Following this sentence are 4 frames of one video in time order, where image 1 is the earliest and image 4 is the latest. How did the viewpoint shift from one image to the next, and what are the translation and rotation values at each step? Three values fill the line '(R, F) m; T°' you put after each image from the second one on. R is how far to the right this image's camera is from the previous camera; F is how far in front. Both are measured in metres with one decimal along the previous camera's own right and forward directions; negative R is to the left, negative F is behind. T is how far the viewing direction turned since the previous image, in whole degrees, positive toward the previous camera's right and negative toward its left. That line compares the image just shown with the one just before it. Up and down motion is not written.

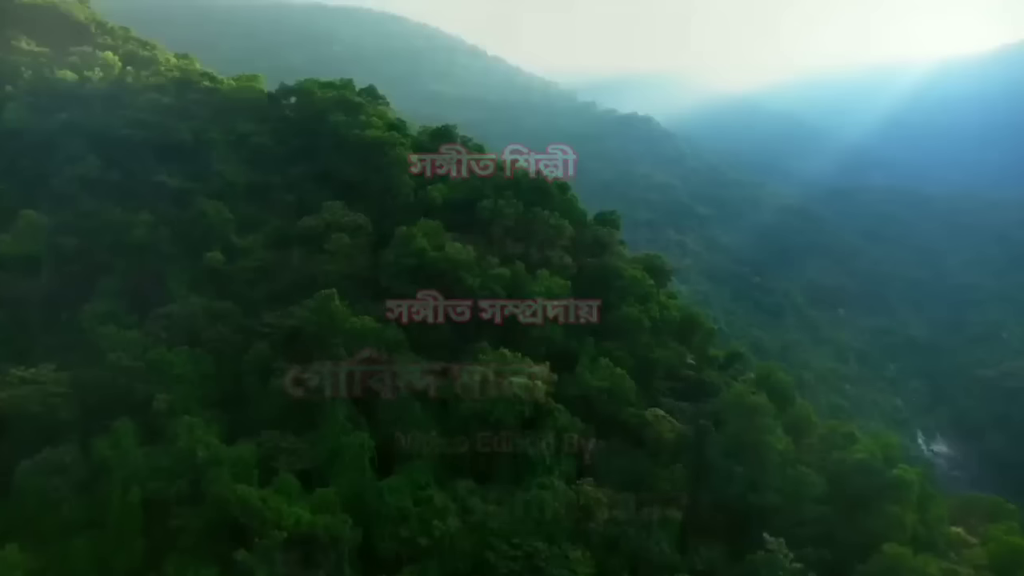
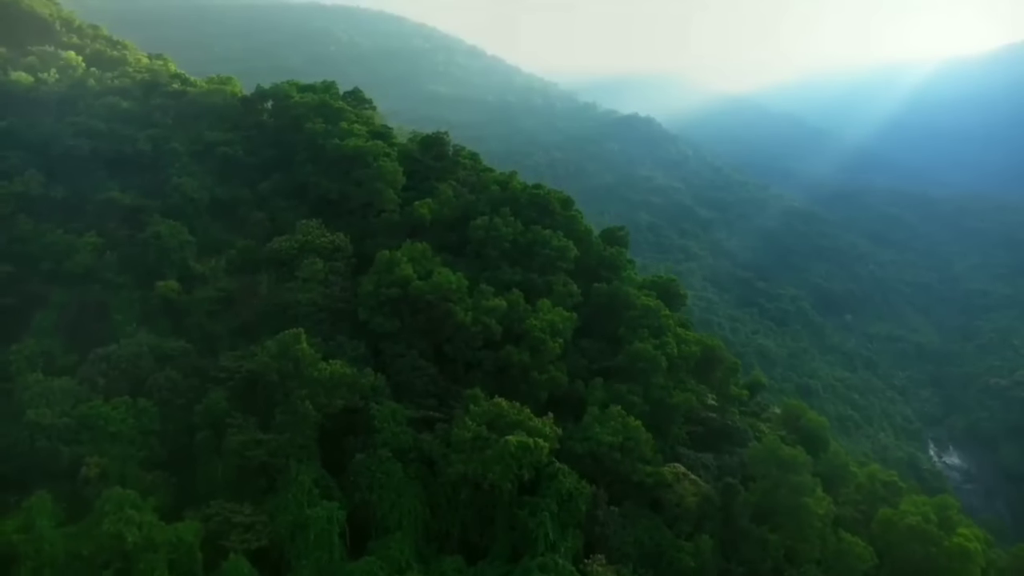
(0.0, +2.5) m; 0°
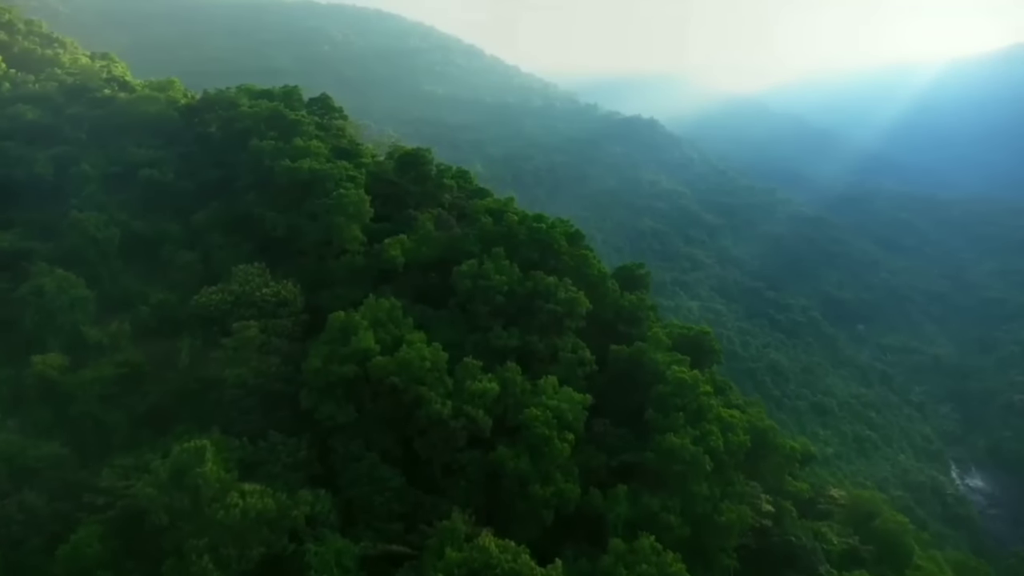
(+0.1, +4.4) m; 0°
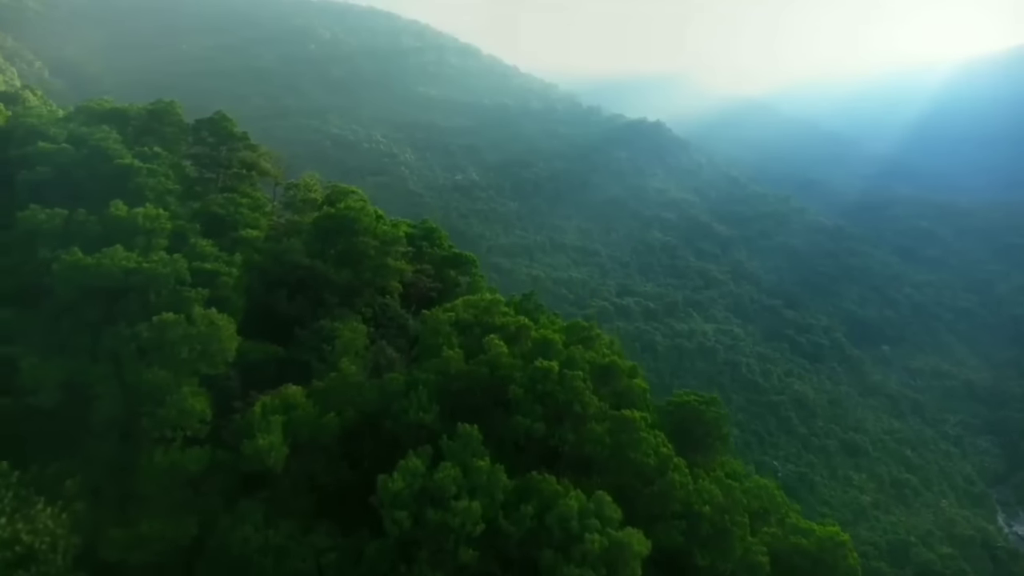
(+0.1, +8.0) m; 0°
